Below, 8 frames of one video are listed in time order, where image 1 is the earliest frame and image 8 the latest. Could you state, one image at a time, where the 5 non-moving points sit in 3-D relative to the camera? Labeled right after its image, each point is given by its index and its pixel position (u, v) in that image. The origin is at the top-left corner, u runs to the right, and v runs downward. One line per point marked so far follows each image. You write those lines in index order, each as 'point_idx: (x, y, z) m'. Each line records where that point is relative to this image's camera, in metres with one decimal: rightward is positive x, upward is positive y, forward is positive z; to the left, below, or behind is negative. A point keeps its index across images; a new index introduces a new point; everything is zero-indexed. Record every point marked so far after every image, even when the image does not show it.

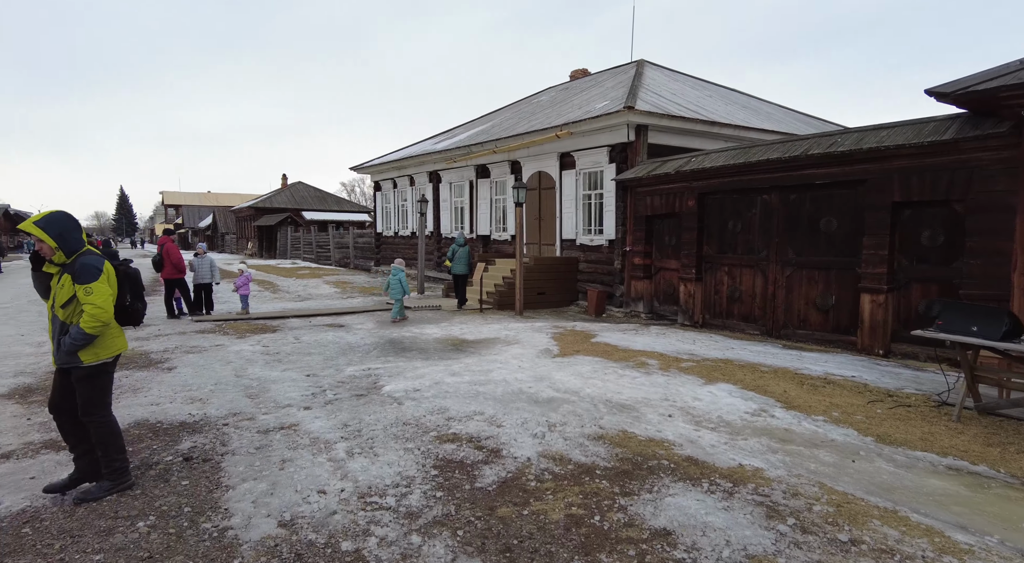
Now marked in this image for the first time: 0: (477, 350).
0: (-0.5, -1.0, +8.3) m
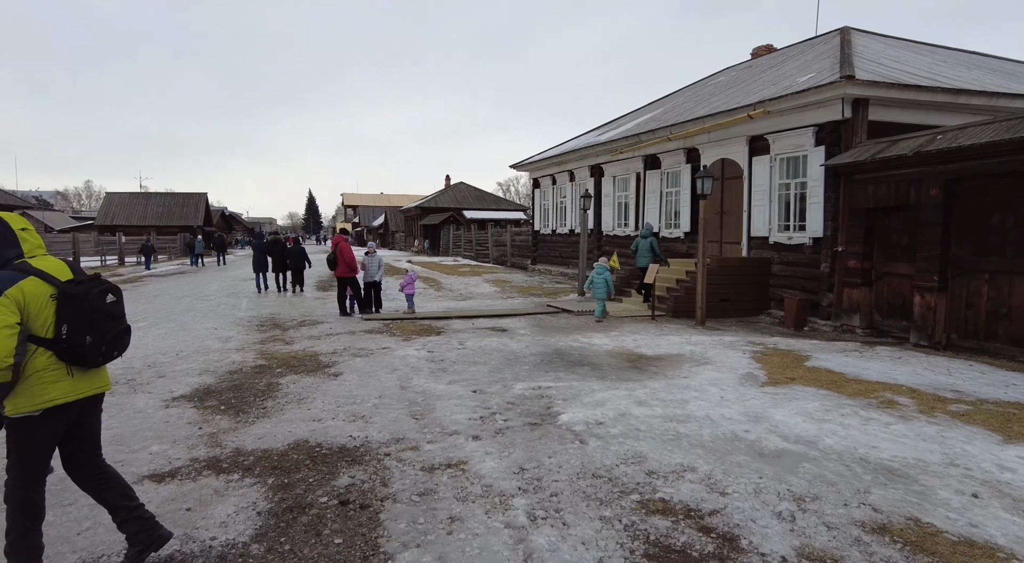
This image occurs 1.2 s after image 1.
0: (+1.9, -1.1, +7.0) m
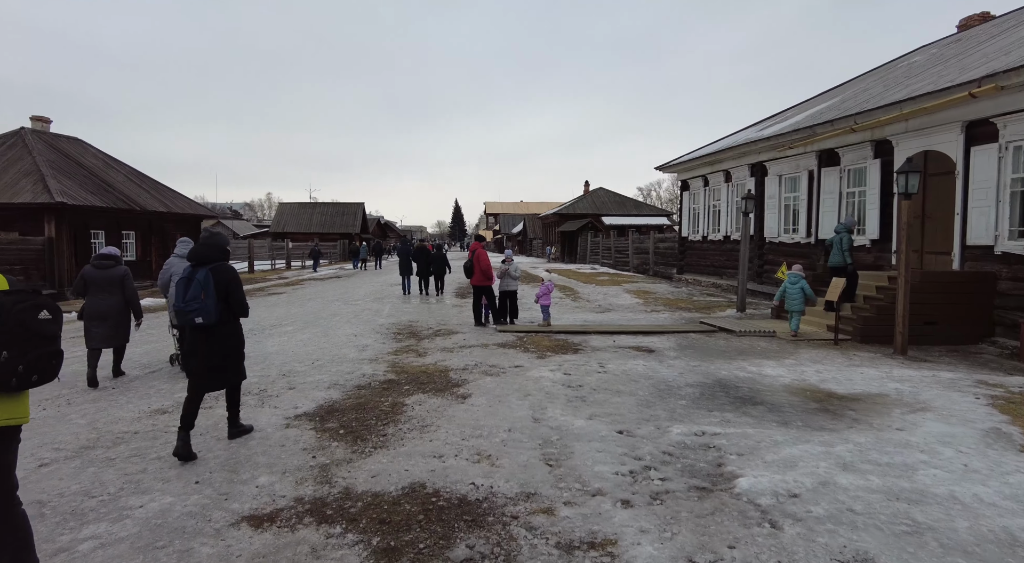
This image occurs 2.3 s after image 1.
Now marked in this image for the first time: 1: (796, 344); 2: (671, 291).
0: (+3.4, -1.3, +5.4) m
1: (+4.7, -1.0, +9.3) m
2: (+4.8, -0.3, +17.2) m
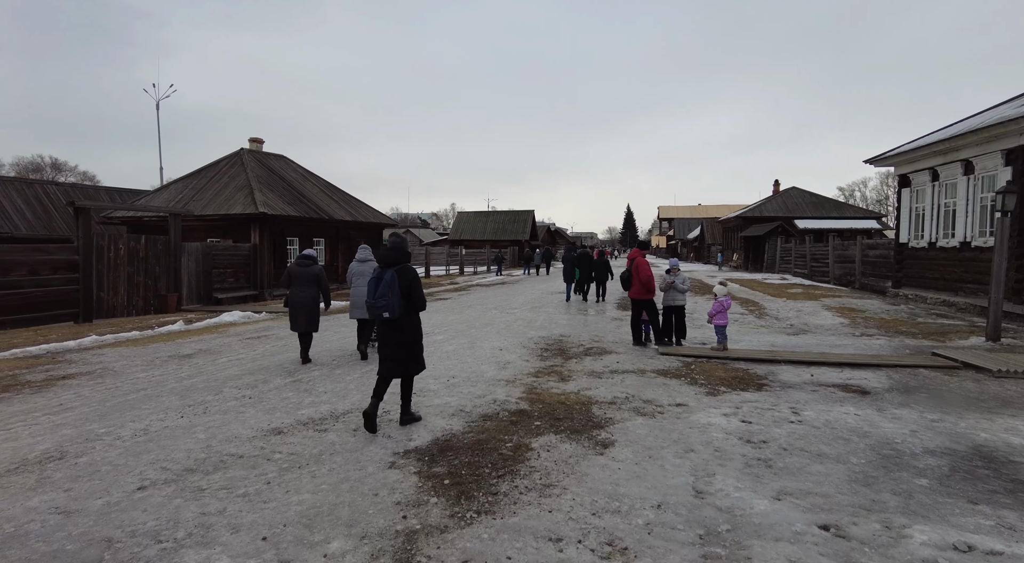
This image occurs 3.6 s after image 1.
0: (+4.4, -1.5, +3.1) m
1: (+6.8, -1.3, +6.5) m
2: (+9.2, -0.7, +14.0) m
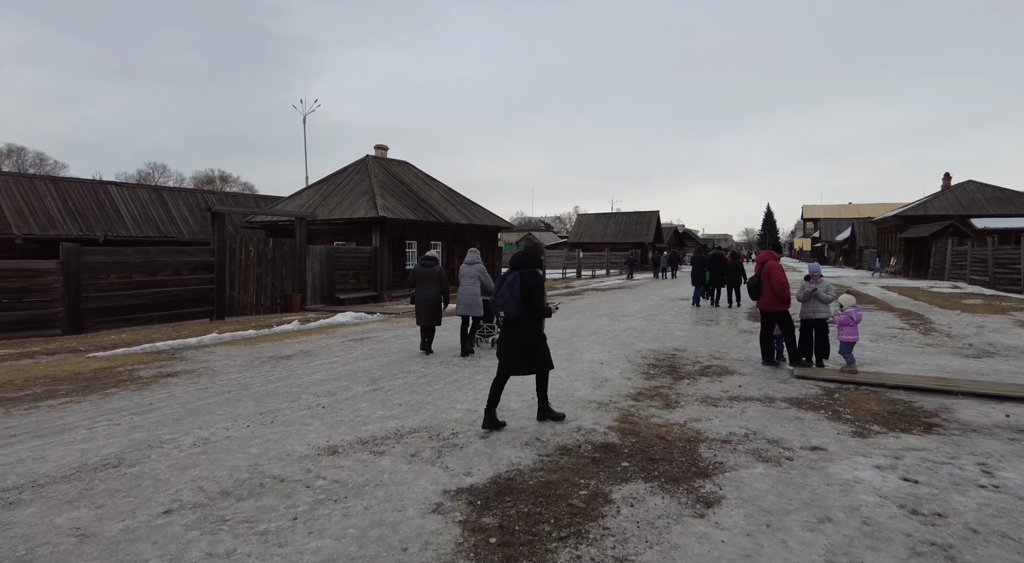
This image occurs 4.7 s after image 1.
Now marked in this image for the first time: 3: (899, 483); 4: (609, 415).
0: (+4.4, -1.6, +1.4) m
1: (+7.5, -1.5, +4.1) m
2: (+11.6, -0.9, +10.9) m
3: (+2.6, -1.4, +3.9) m
4: (+0.9, -1.3, +5.4) m
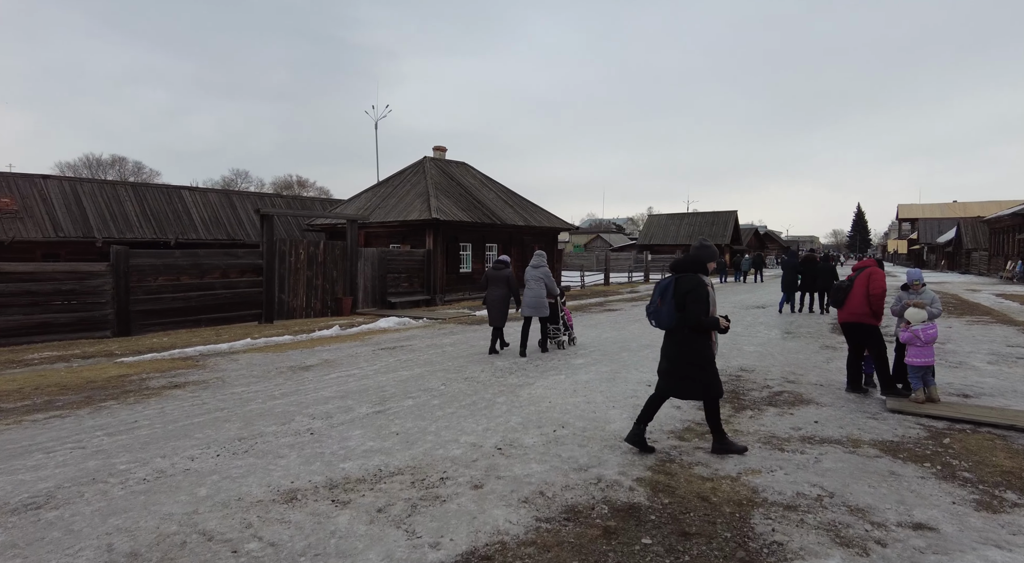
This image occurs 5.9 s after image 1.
0: (+4.0, -1.7, -0.1) m
1: (+7.4, -1.6, +2.3) m
2: (+12.2, -1.1, +8.5) m
3: (+2.5, -1.5, +2.6) m
4: (+1.0, -1.4, +4.3) m
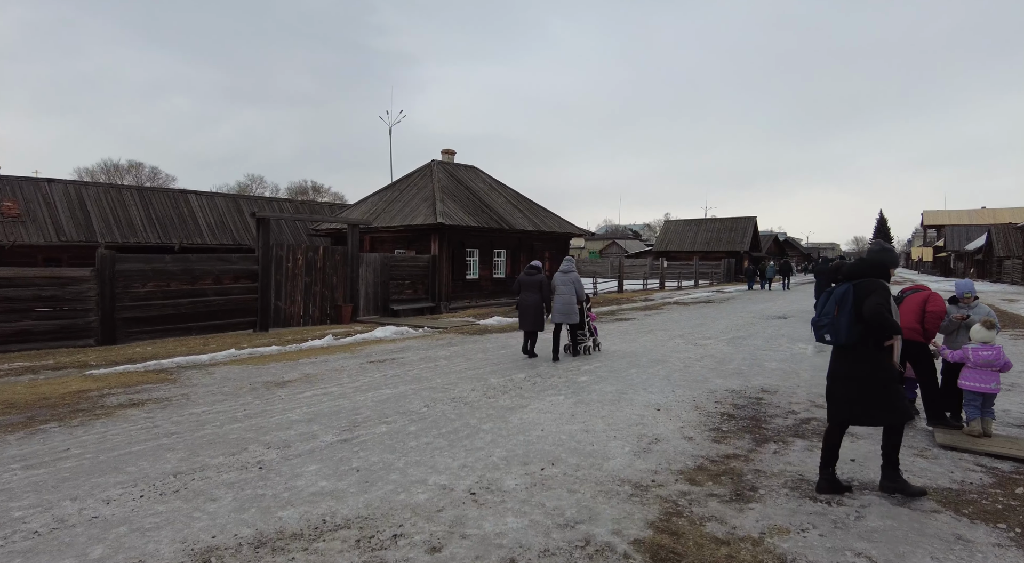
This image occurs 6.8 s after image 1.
0: (+3.7, -1.8, -1.0) m
1: (+7.1, -1.7, +1.3) m
2: (+12.2, -1.3, +7.4) m
3: (+2.3, -1.6, +1.8) m
4: (+0.8, -1.5, +3.5) m
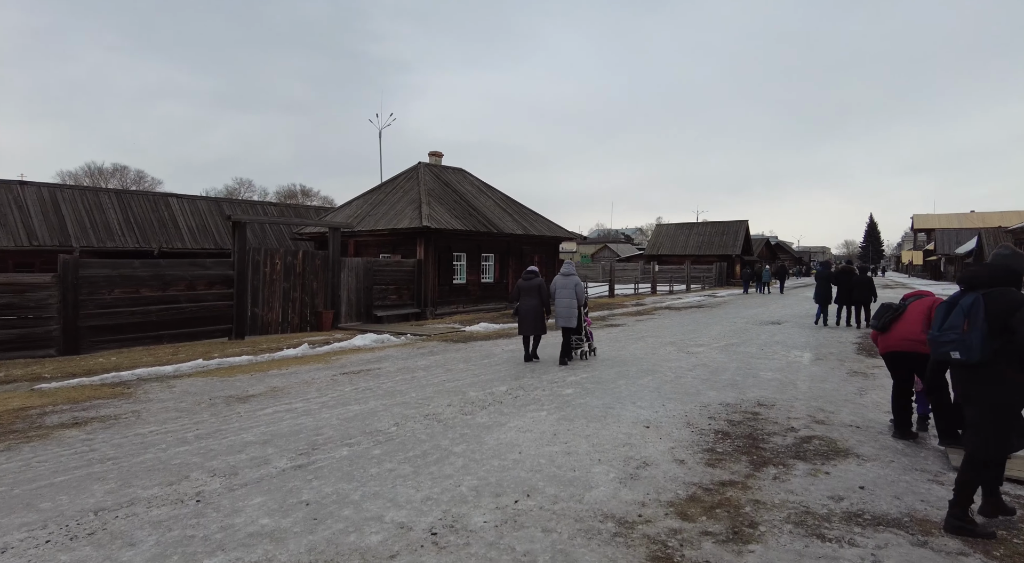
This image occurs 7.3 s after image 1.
0: (+3.5, -1.8, -1.4) m
1: (+7.0, -1.7, +0.9) m
2: (+11.9, -1.3, +7.0) m
3: (+2.1, -1.6, +1.3) m
4: (+0.6, -1.5, +3.1) m
